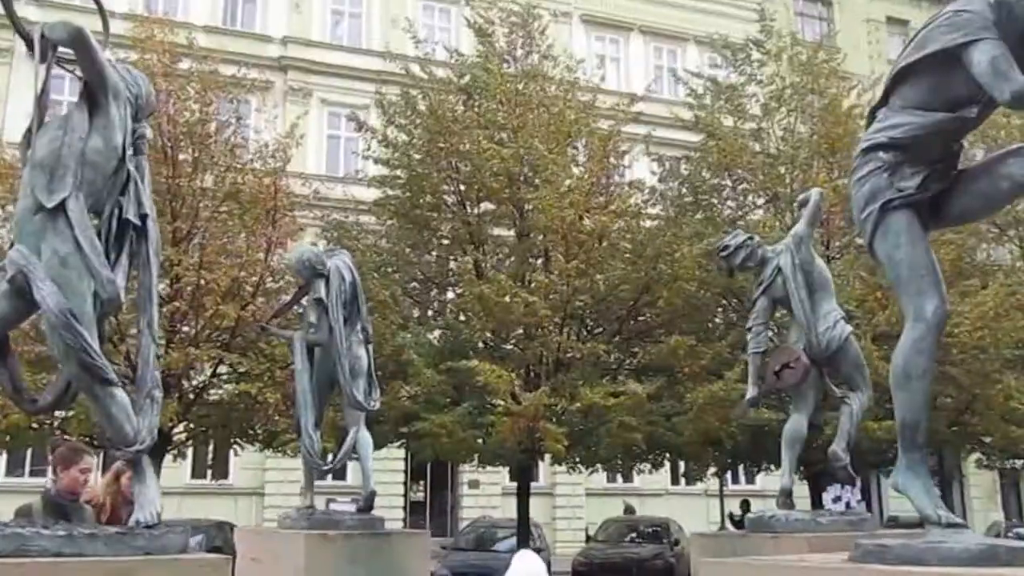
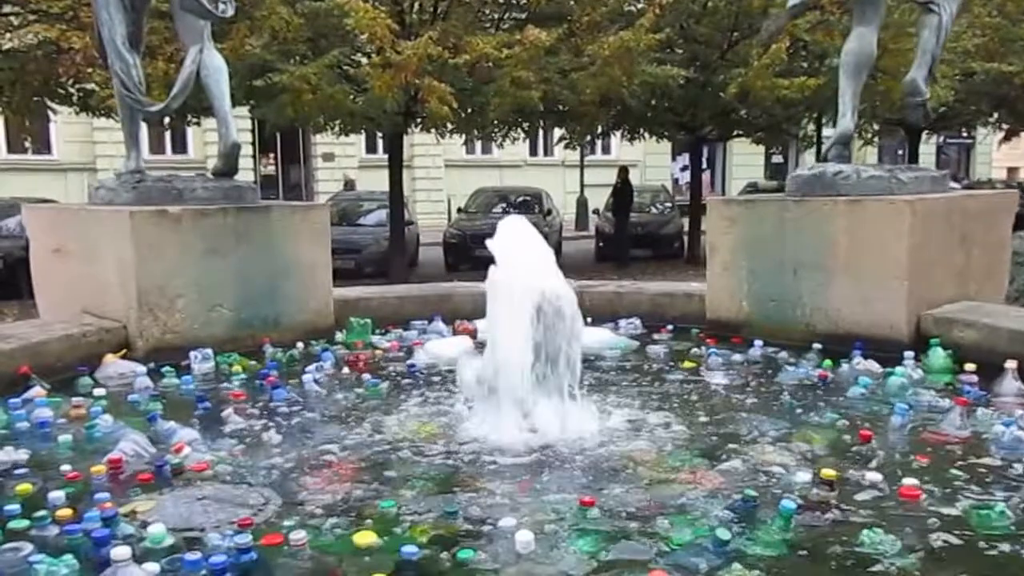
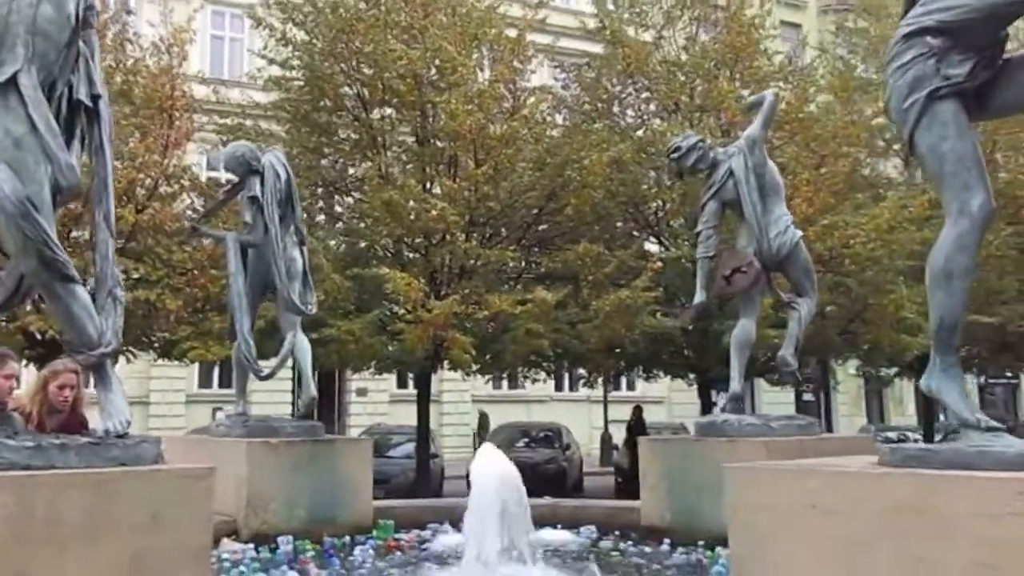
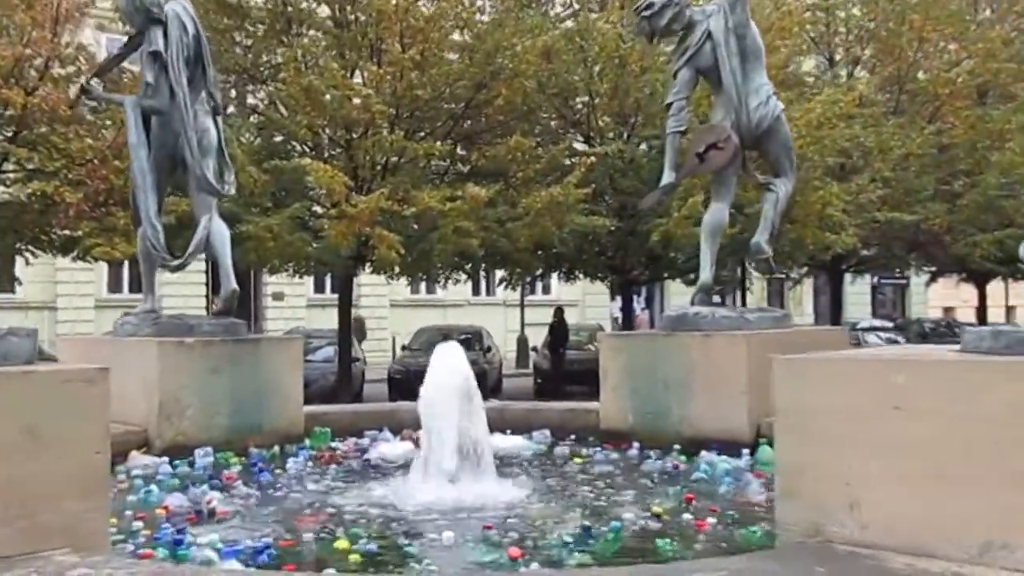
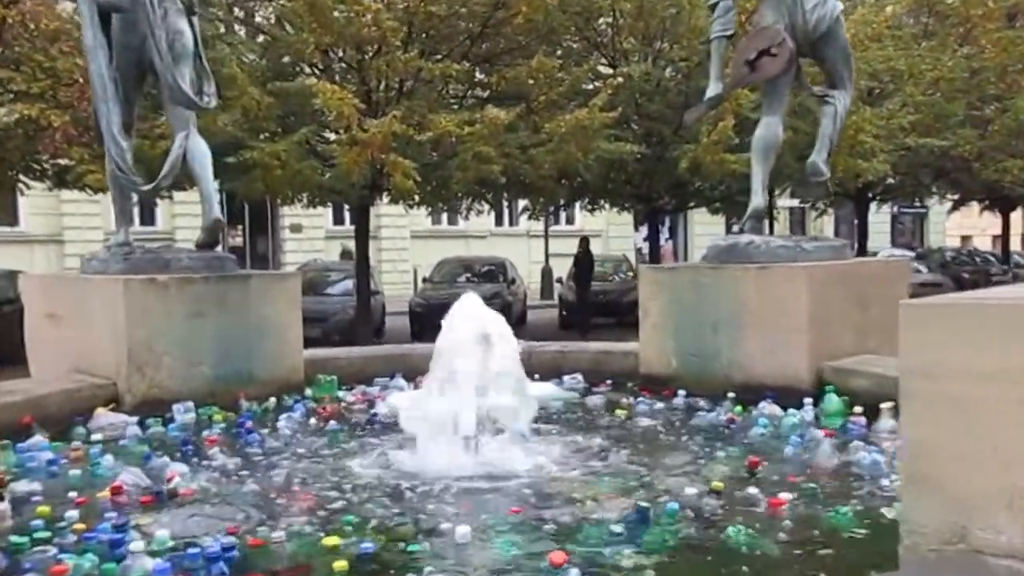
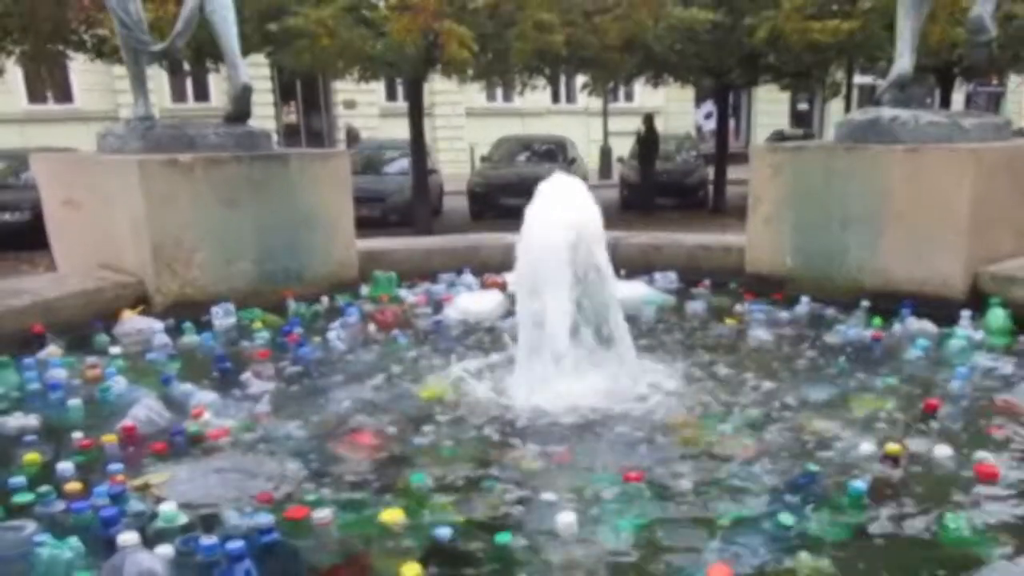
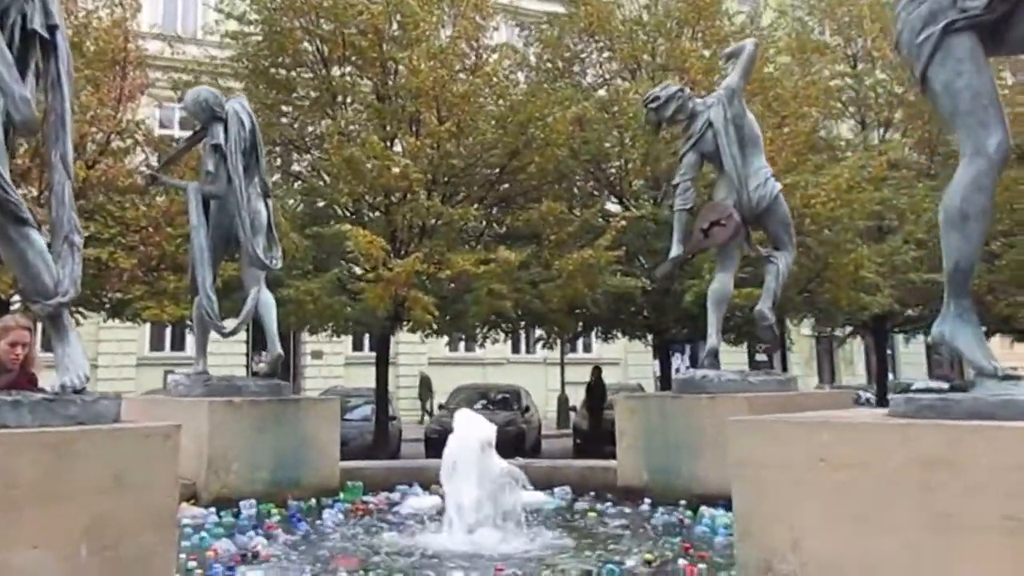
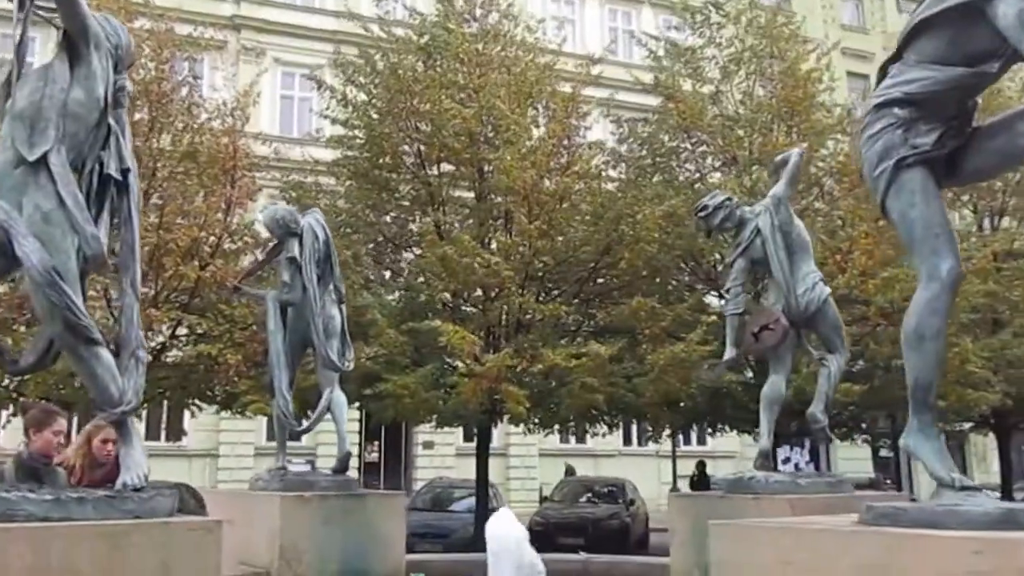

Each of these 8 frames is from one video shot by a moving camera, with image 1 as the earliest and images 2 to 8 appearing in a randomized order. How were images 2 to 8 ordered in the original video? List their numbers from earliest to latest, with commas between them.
8, 3, 7, 4, 5, 2, 6
